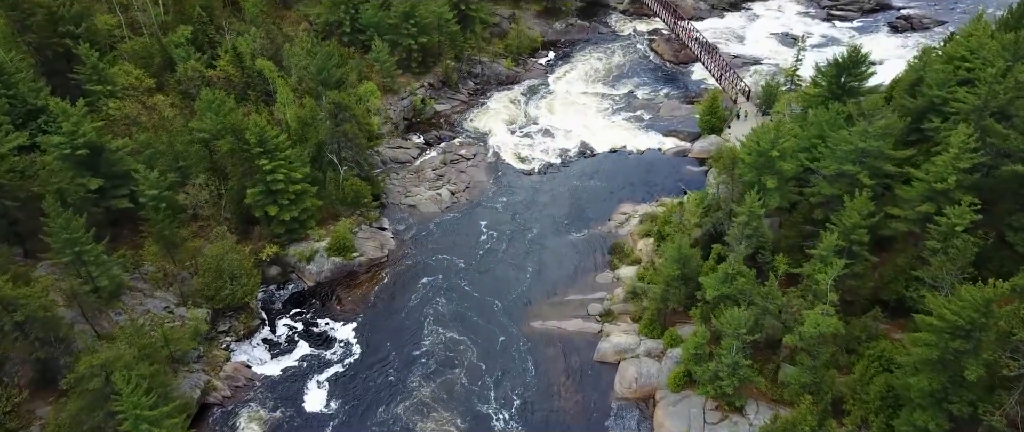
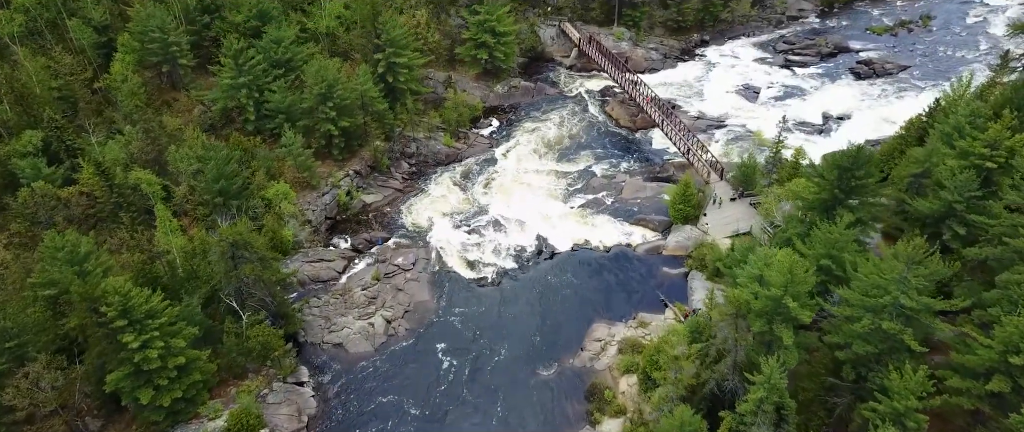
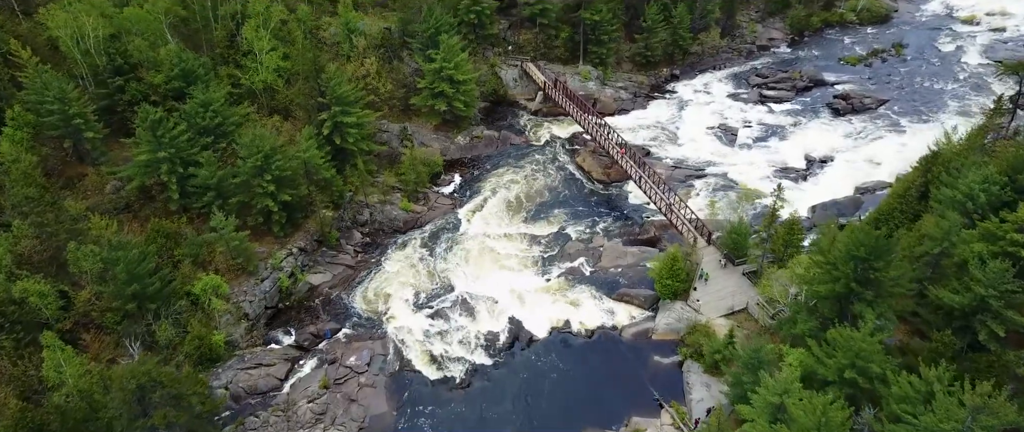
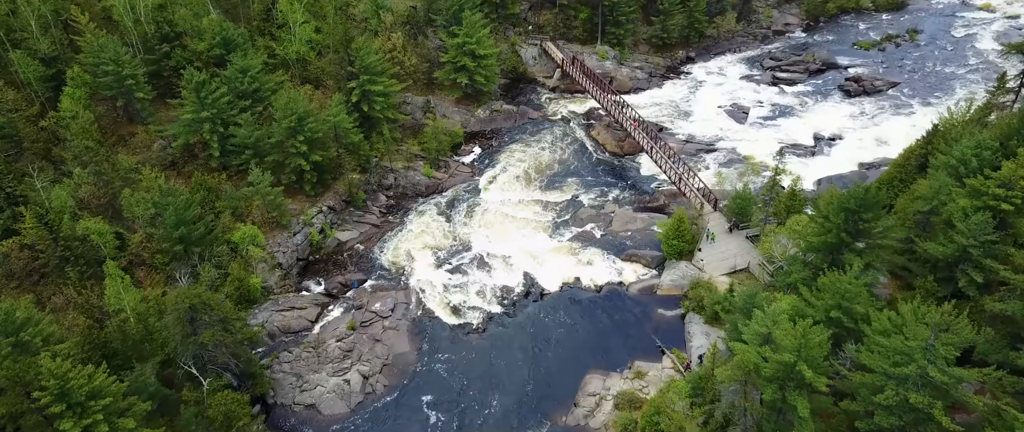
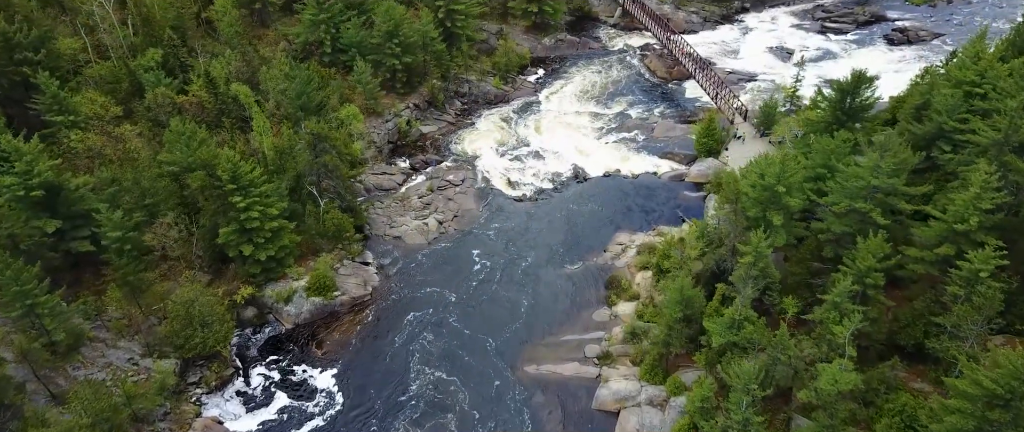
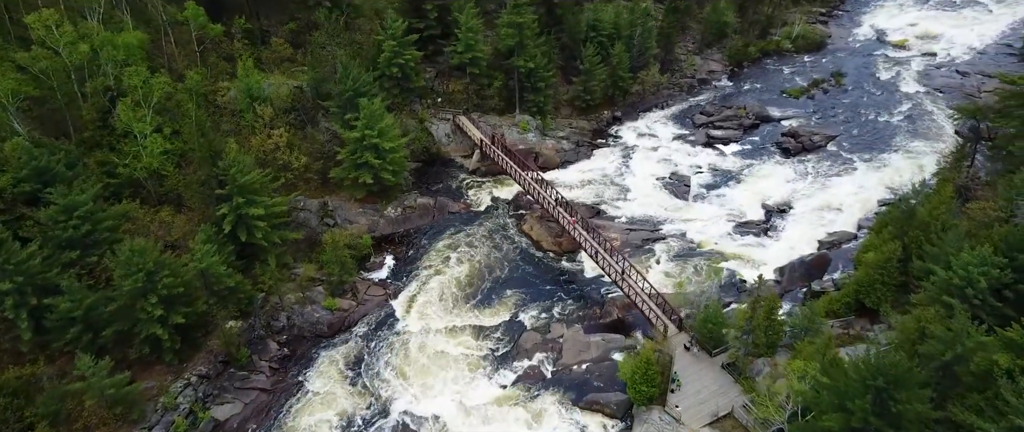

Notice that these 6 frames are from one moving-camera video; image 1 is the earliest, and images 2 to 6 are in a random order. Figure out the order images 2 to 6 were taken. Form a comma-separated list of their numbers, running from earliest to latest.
5, 2, 4, 3, 6
